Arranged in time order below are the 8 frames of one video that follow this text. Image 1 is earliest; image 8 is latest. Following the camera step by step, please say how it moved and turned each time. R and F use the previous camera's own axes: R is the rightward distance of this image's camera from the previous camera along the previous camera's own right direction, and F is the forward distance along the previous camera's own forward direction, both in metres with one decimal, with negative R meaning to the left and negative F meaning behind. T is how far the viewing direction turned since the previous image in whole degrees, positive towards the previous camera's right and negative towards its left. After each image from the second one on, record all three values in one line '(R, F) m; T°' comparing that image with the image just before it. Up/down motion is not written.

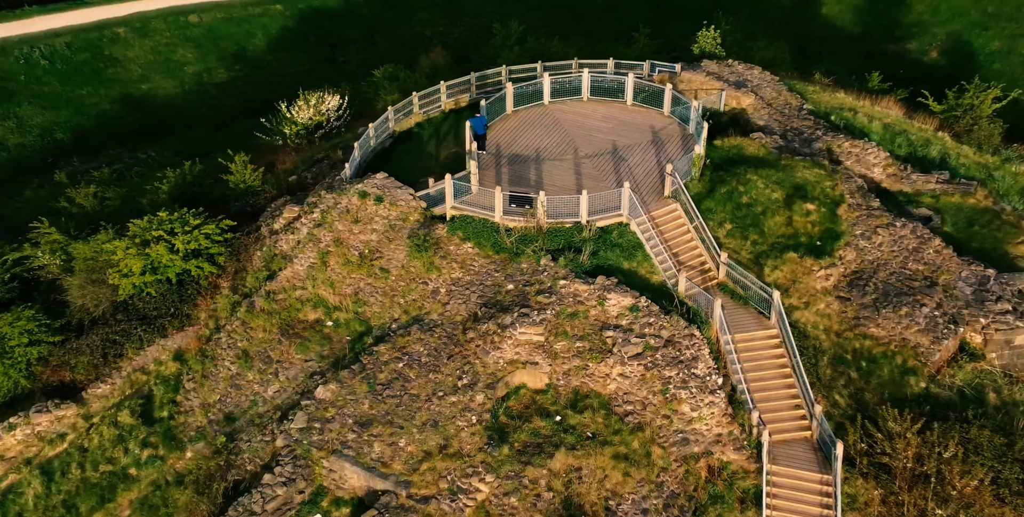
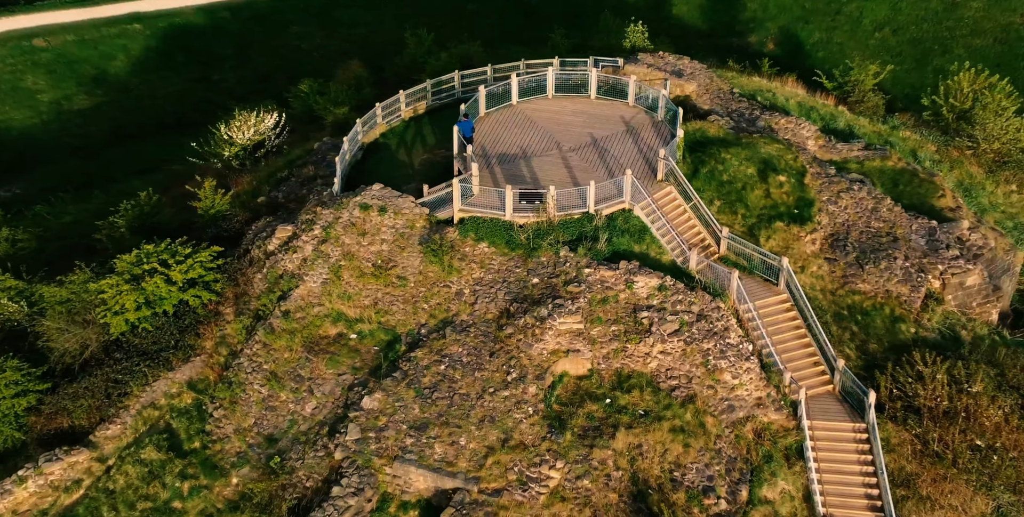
(-2.0, 0.0) m; +6°
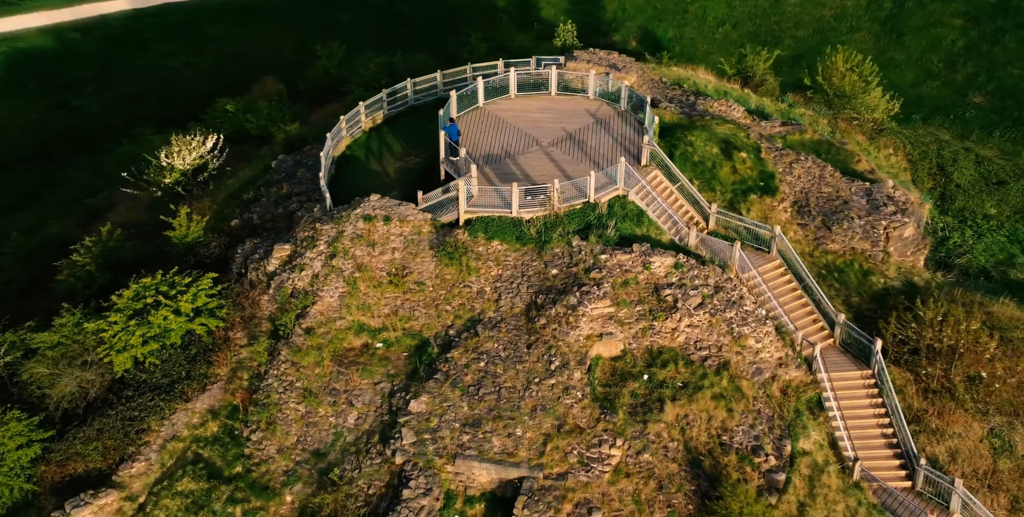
(-2.0, -0.2) m; +6°
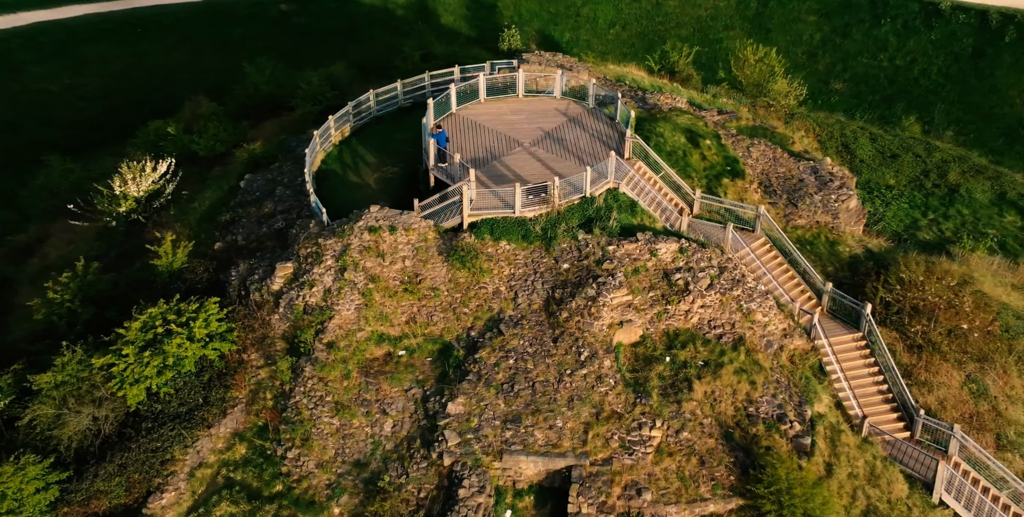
(-1.6, -0.3) m; +5°
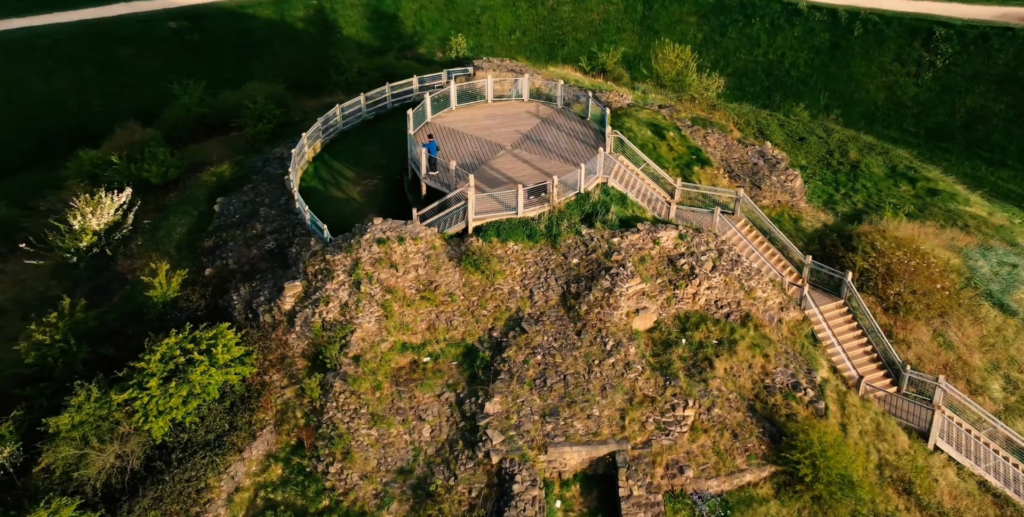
(-1.5, -0.4) m; +4°
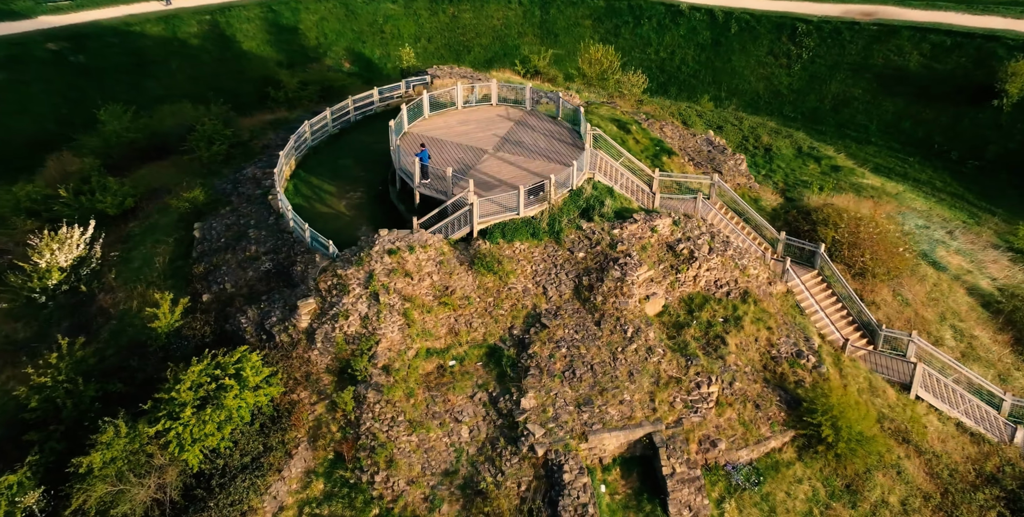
(-1.4, -0.4) m; +4°
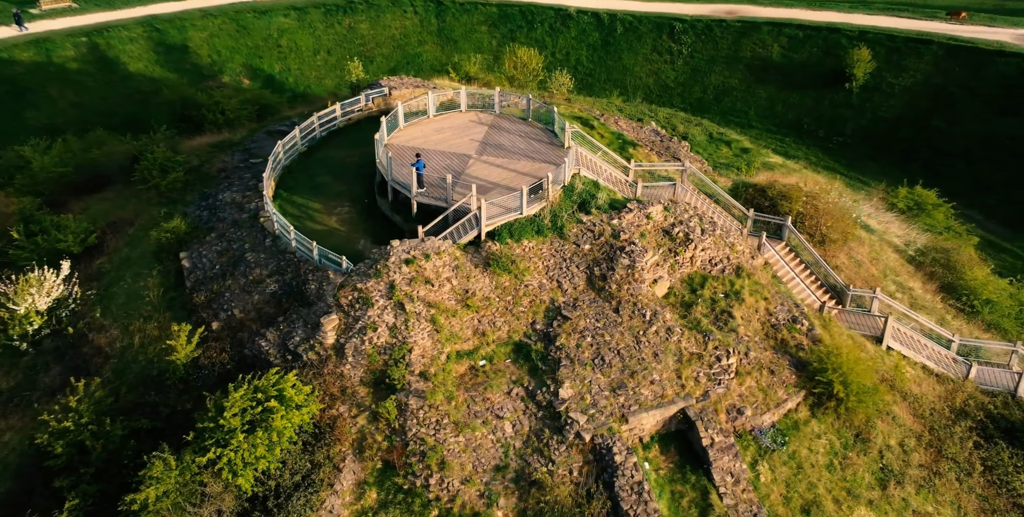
(-1.5, -0.6) m; +4°
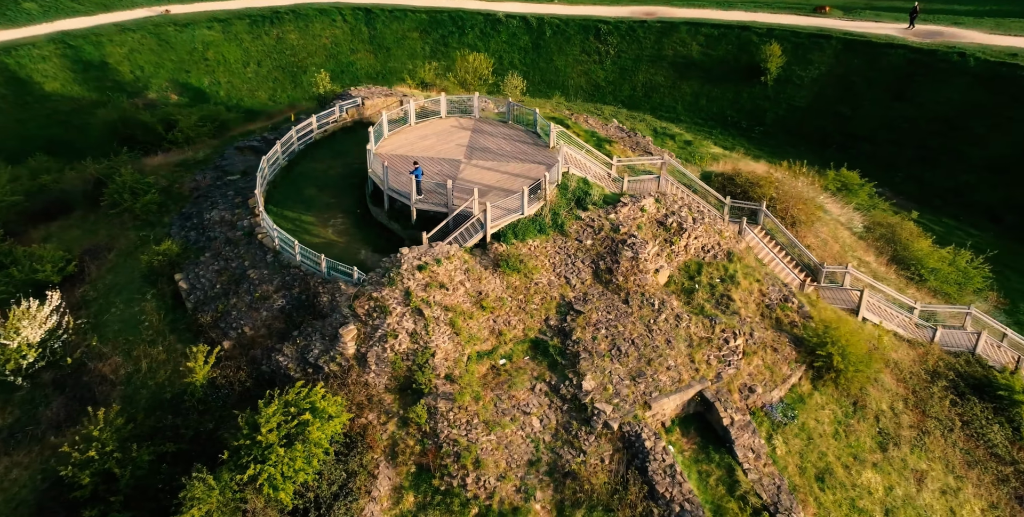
(-1.0, -0.5) m; +2°
